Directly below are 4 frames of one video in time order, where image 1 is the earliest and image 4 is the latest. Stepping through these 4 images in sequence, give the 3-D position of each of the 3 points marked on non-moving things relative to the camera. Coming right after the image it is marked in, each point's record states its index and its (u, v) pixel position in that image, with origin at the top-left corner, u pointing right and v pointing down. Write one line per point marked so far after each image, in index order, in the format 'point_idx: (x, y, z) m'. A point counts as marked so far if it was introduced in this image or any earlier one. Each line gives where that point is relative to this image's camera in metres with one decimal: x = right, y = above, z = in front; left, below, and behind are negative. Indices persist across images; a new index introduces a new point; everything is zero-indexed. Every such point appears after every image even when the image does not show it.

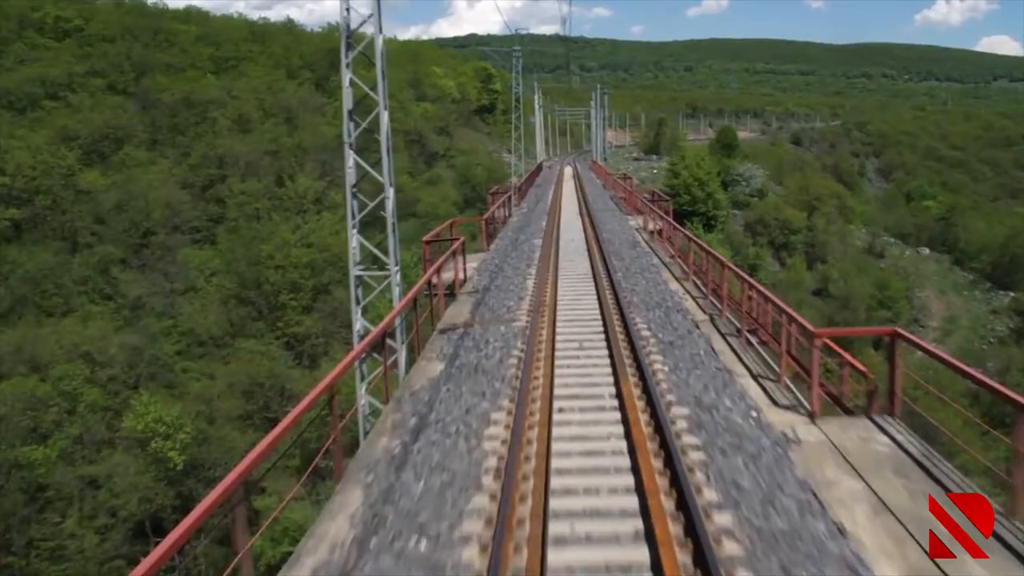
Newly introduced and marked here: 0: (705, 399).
0: (+1.7, -1.0, +7.0) m
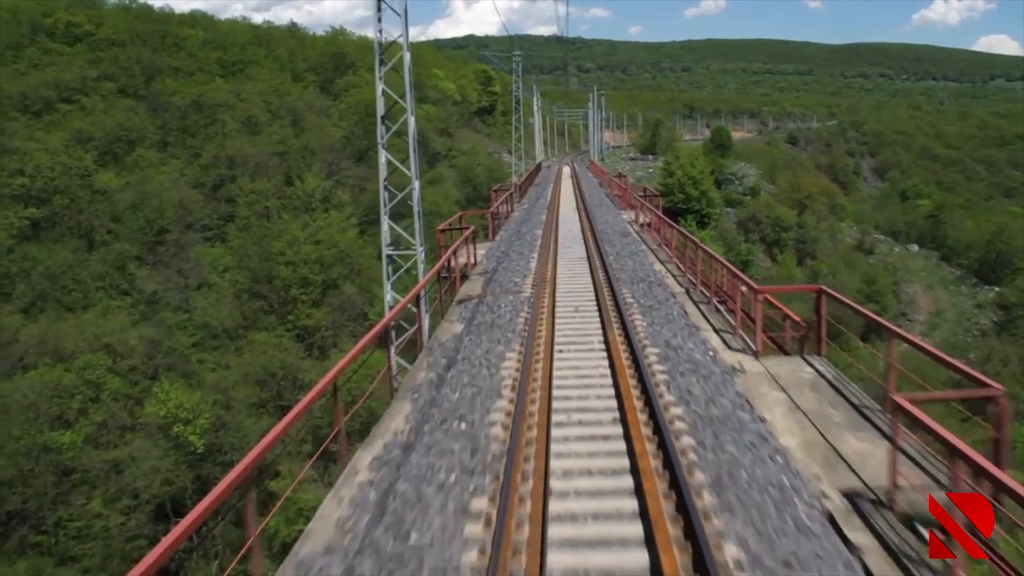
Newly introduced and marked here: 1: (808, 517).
0: (+1.8, -0.6, +8.9) m
1: (+1.8, -1.4, +4.9) m
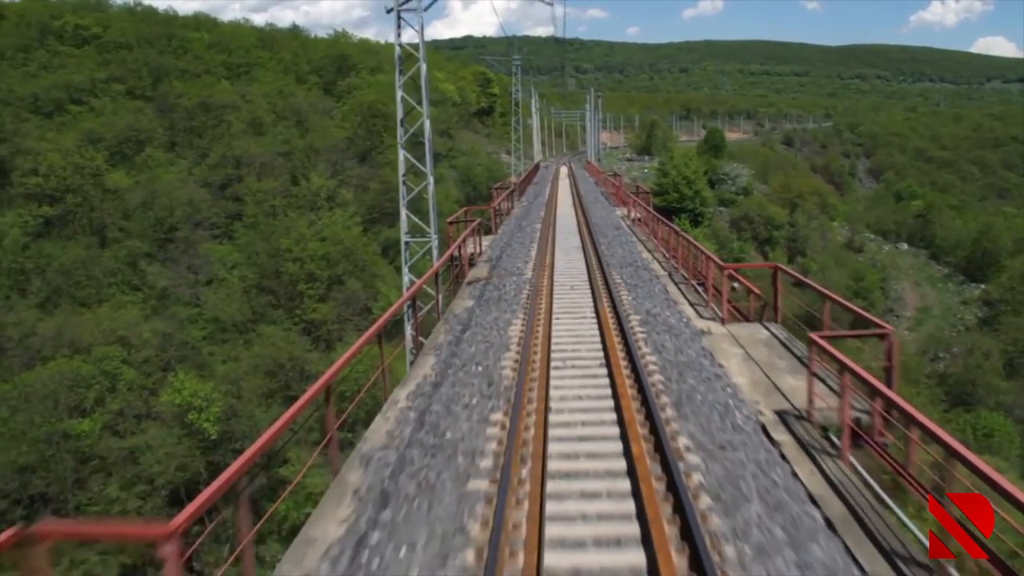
0: (+1.9, -0.3, +10.5) m
1: (+1.9, -1.1, +6.6) m
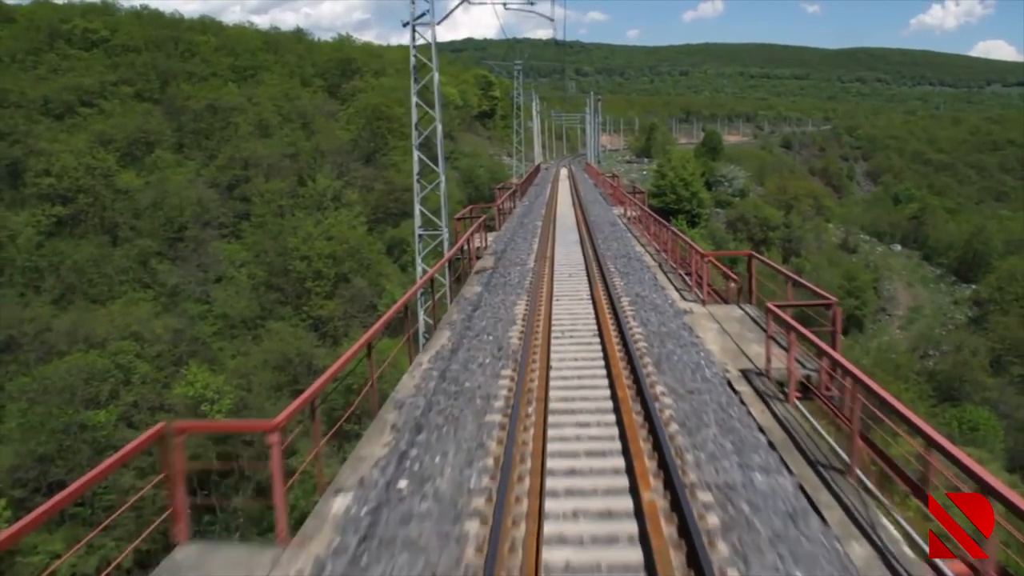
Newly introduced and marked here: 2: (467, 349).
0: (+2.0, -0.1, +11.8) m
1: (+2.0, -0.9, +7.9) m
2: (-0.5, -0.7, +9.1) m
